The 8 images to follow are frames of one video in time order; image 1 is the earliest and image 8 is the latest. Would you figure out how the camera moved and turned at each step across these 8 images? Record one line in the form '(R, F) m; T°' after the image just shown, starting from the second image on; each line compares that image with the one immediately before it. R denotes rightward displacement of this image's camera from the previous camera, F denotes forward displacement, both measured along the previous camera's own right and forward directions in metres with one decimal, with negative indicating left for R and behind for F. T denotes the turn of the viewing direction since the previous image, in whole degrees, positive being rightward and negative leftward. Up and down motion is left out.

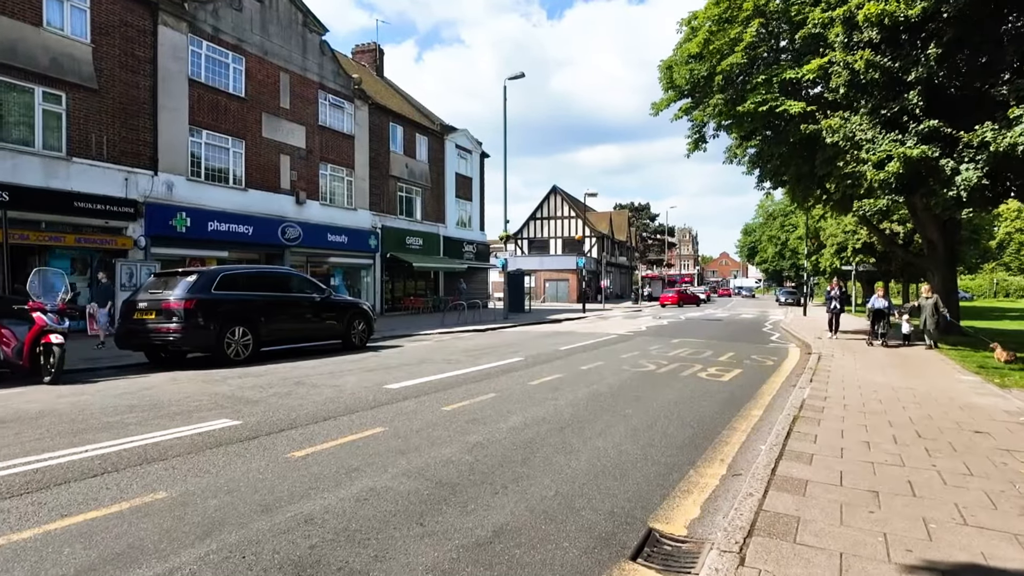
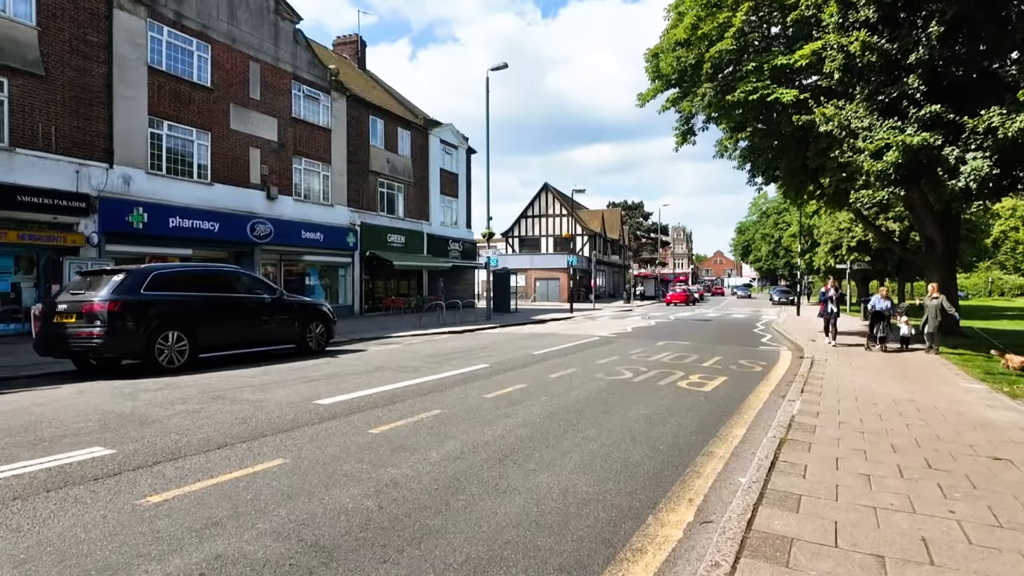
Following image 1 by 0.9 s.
(+0.5, +1.0) m; 0°
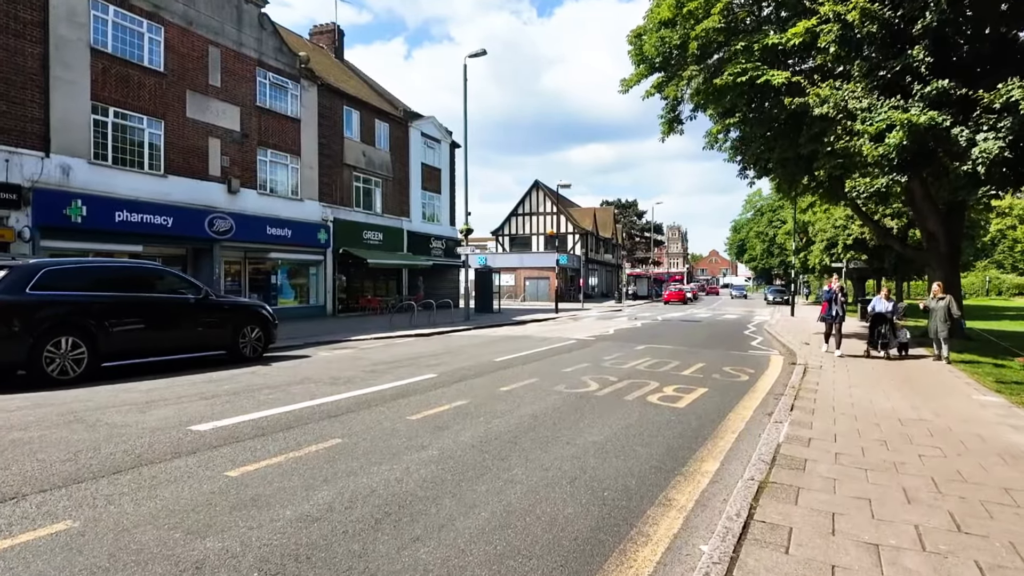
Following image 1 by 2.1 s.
(+0.7, +1.3) m; 0°
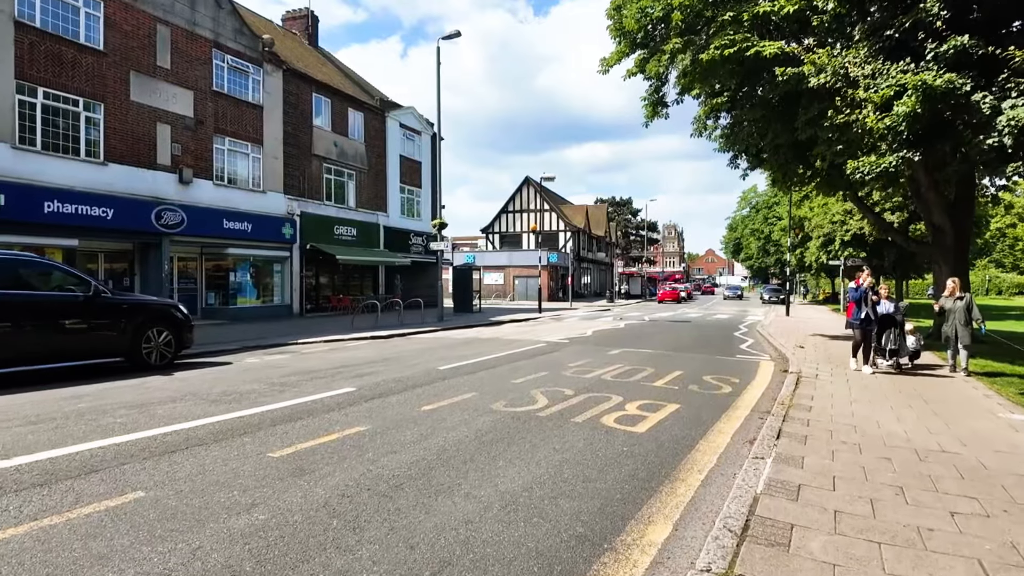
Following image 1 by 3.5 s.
(+0.8, +1.5) m; 0°
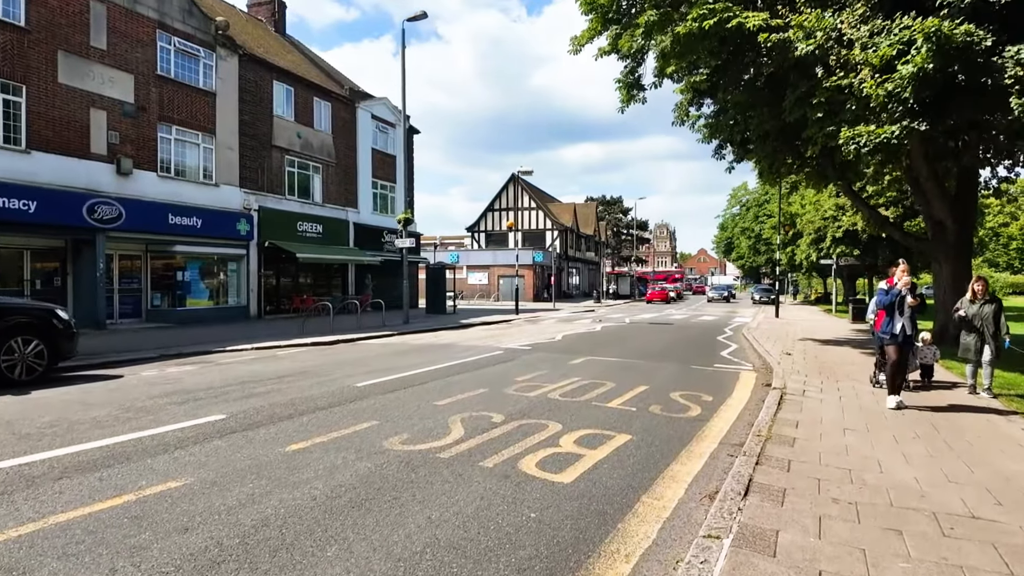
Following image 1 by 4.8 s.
(+0.8, +1.5) m; +1°
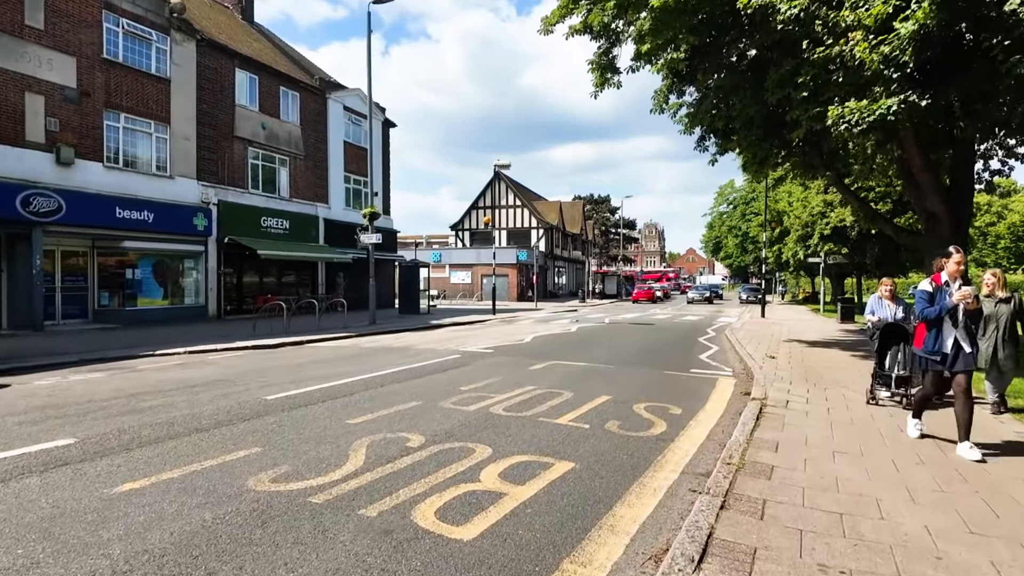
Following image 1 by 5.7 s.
(+0.6, +1.1) m; +1°
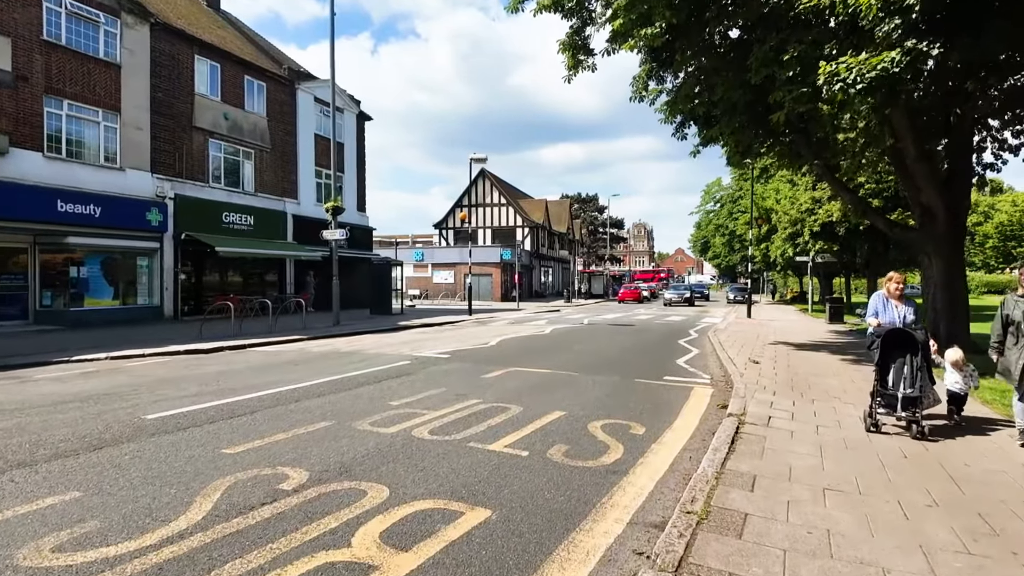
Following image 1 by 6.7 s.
(+0.6, +1.1) m; +1°
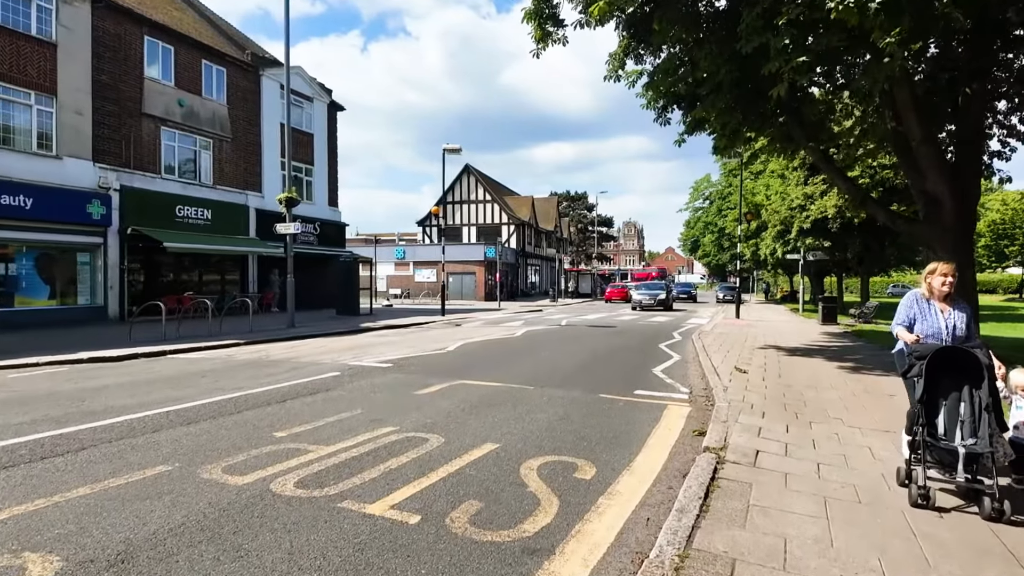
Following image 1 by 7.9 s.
(+0.6, +1.4) m; +1°
